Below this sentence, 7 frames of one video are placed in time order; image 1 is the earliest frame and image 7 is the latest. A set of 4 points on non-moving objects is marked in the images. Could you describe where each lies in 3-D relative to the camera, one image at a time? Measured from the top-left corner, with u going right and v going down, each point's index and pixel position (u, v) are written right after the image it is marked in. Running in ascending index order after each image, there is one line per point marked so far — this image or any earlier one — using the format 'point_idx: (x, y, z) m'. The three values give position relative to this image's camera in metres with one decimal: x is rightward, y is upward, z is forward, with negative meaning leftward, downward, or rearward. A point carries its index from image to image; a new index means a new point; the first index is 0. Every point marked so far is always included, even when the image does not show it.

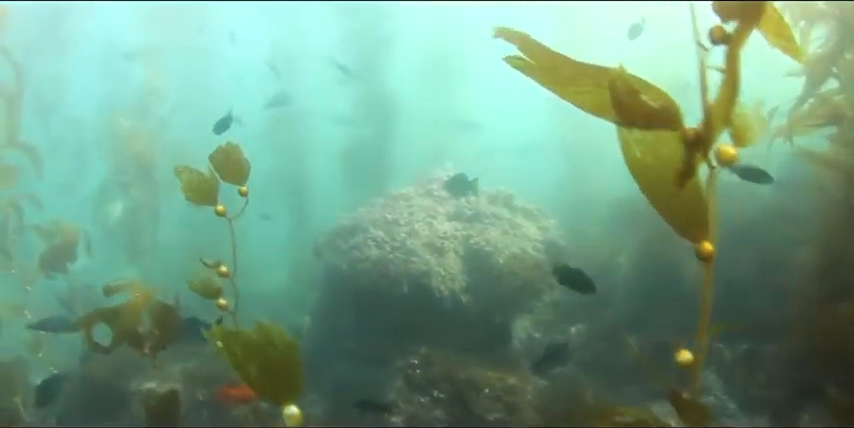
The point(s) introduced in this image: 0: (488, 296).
0: (+0.8, -1.0, +7.6) m
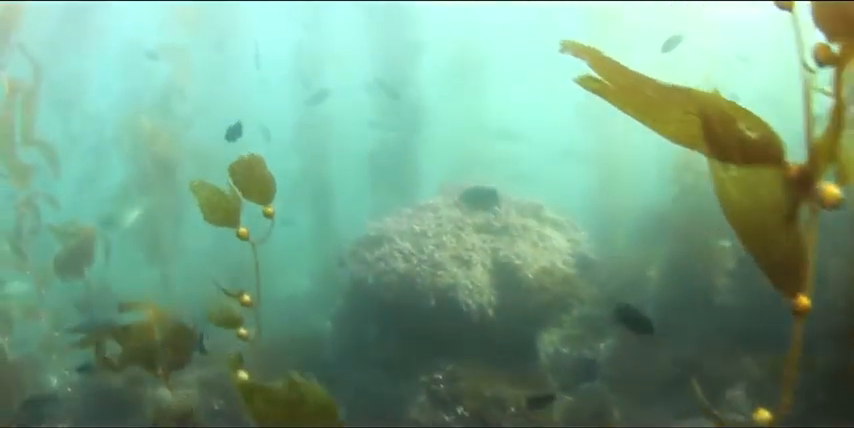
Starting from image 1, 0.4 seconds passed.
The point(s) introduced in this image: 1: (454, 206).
0: (+1.1, -1.1, +7.4) m
1: (+0.4, +0.1, +9.2) m
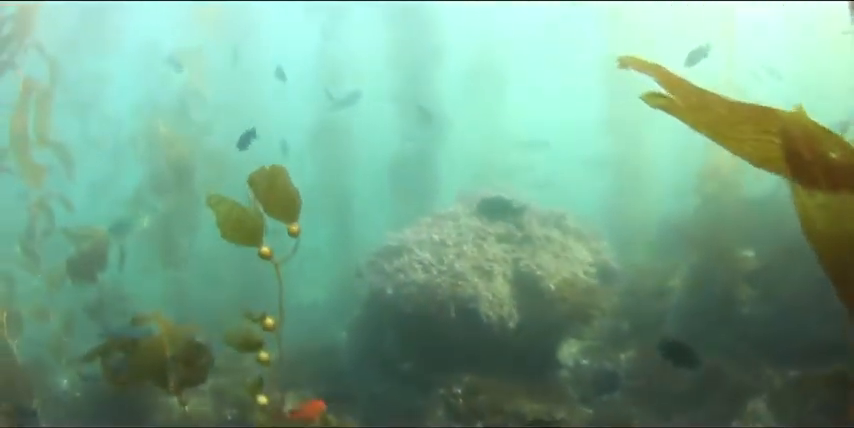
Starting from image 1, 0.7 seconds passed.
0: (+1.3, -1.3, +7.2) m
1: (+0.7, 0.0, +9.1) m
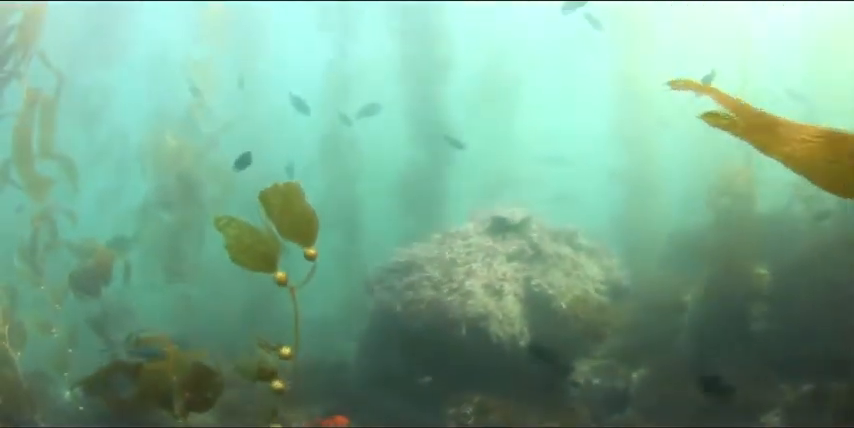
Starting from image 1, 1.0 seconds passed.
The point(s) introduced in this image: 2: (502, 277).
0: (+1.5, -1.5, +7.2) m
1: (+0.9, -0.3, +9.1) m
2: (+1.0, -0.8, +7.6) m
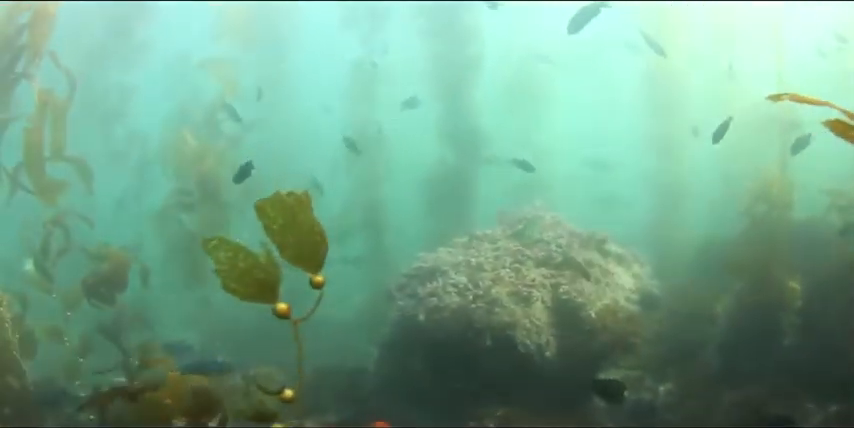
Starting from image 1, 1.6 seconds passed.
0: (+1.7, -1.5, +6.9) m
1: (+1.2, -0.3, +8.9) m
2: (+1.2, -0.8, +7.4) m
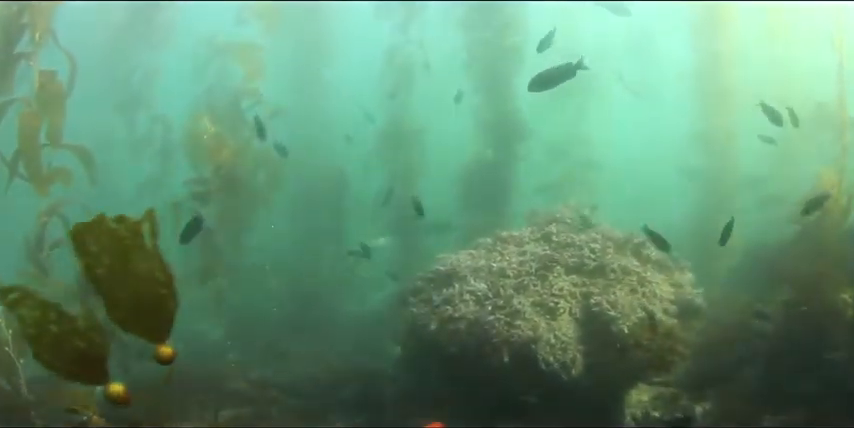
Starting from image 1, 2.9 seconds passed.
0: (+1.9, -1.6, +6.5) m
1: (+1.5, -0.3, +8.4) m
2: (+1.5, -0.9, +6.9) m
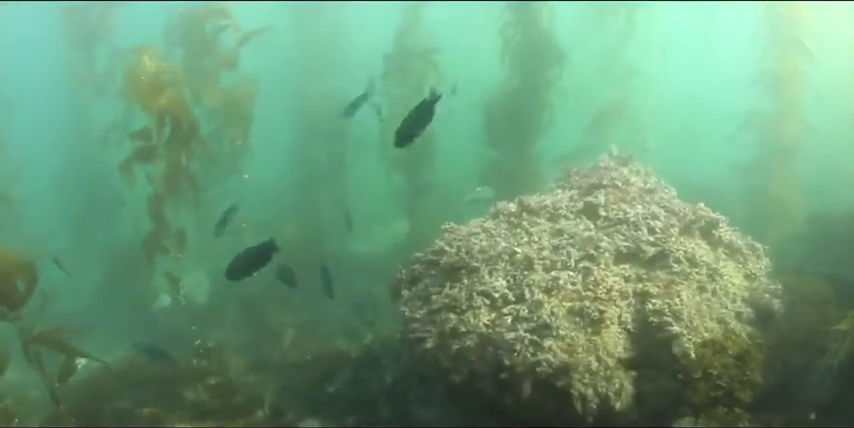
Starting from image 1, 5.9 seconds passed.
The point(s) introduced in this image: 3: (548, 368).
0: (+1.9, -1.6, +5.0) m
1: (+1.7, 0.0, +6.8) m
2: (+1.5, -0.7, +5.4) m
3: (+1.0, -1.2, +4.8) m
